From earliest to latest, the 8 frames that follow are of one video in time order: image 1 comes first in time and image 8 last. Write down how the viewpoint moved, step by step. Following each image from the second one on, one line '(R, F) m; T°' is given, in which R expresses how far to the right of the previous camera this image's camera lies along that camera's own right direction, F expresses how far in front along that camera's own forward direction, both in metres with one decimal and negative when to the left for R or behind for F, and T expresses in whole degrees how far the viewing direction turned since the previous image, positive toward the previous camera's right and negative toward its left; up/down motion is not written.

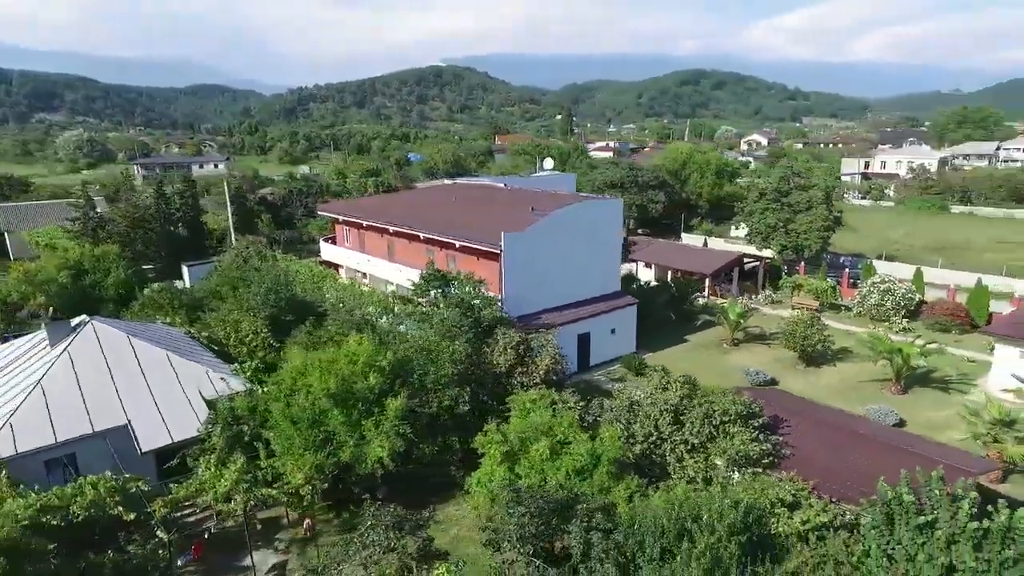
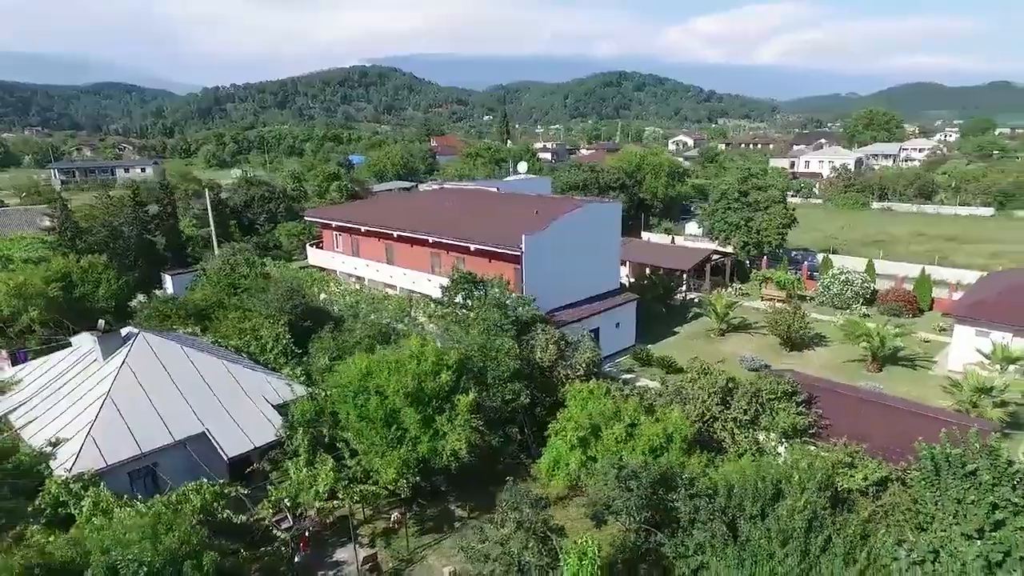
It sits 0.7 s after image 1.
(-1.9, -0.6) m; +6°
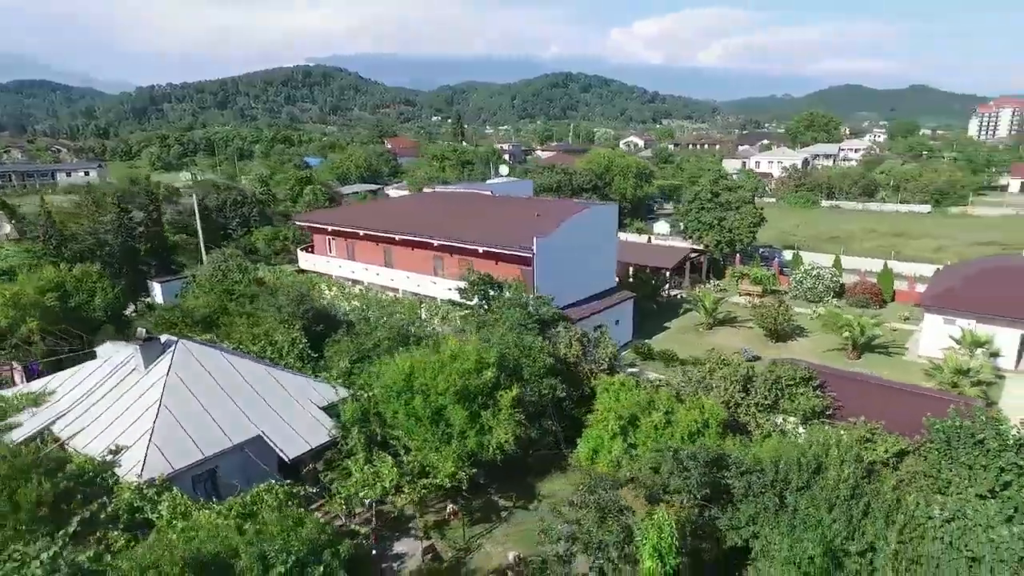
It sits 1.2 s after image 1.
(-1.4, -0.5) m; +5°
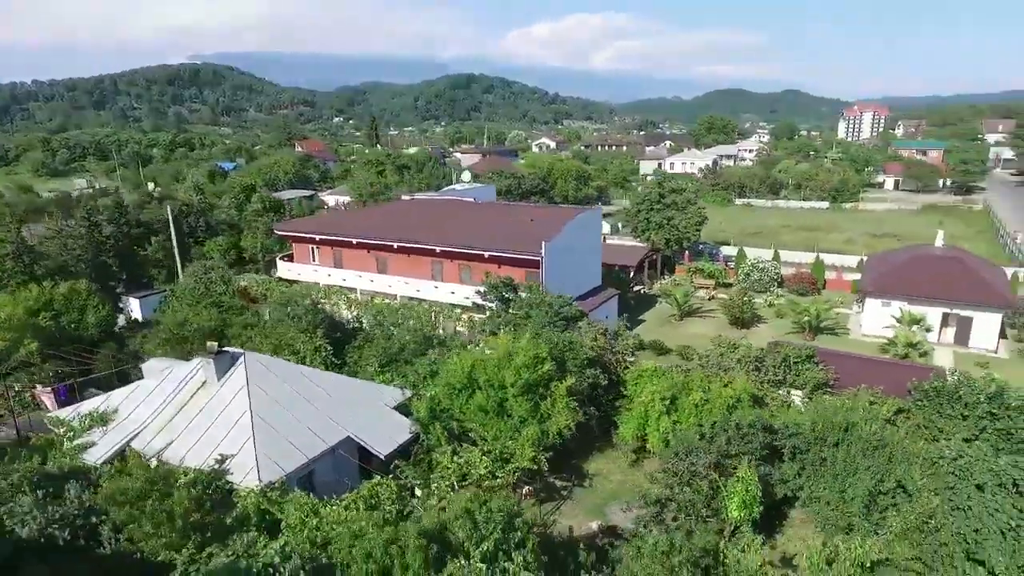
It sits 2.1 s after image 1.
(-2.4, -0.8) m; +8°
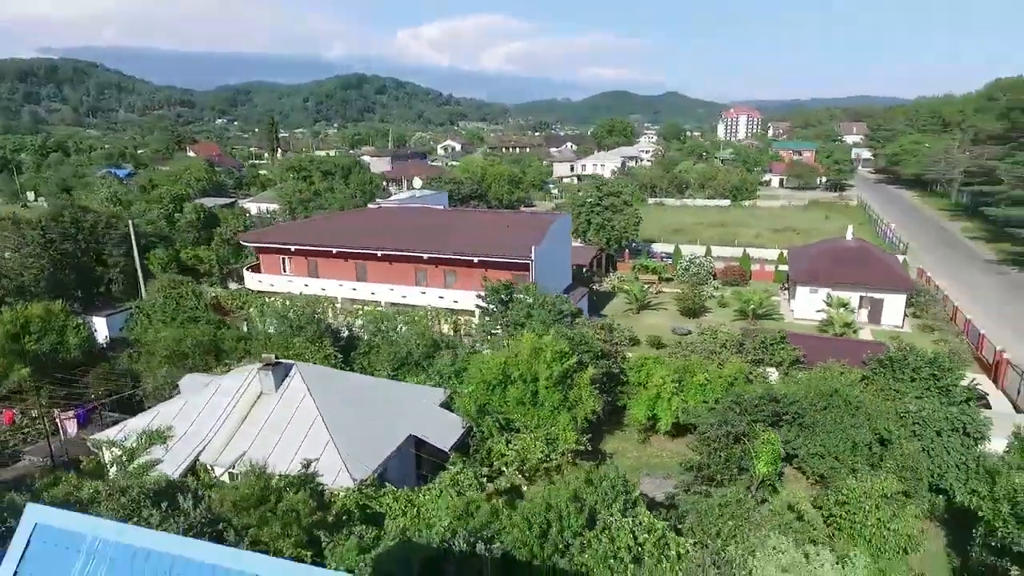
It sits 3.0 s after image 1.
(-2.4, -0.9) m; +9°
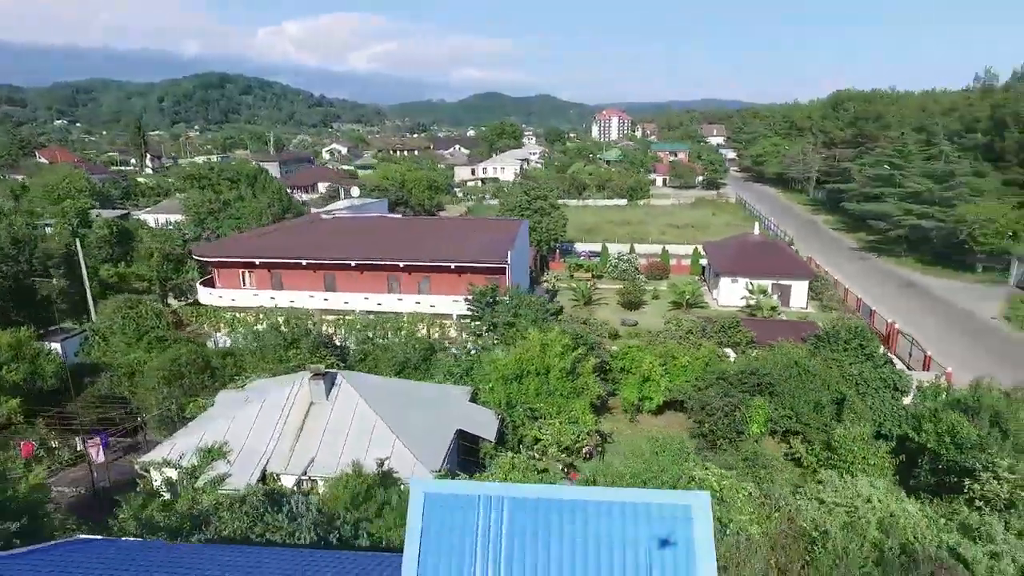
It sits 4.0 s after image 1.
(-2.6, -0.9) m; +11°
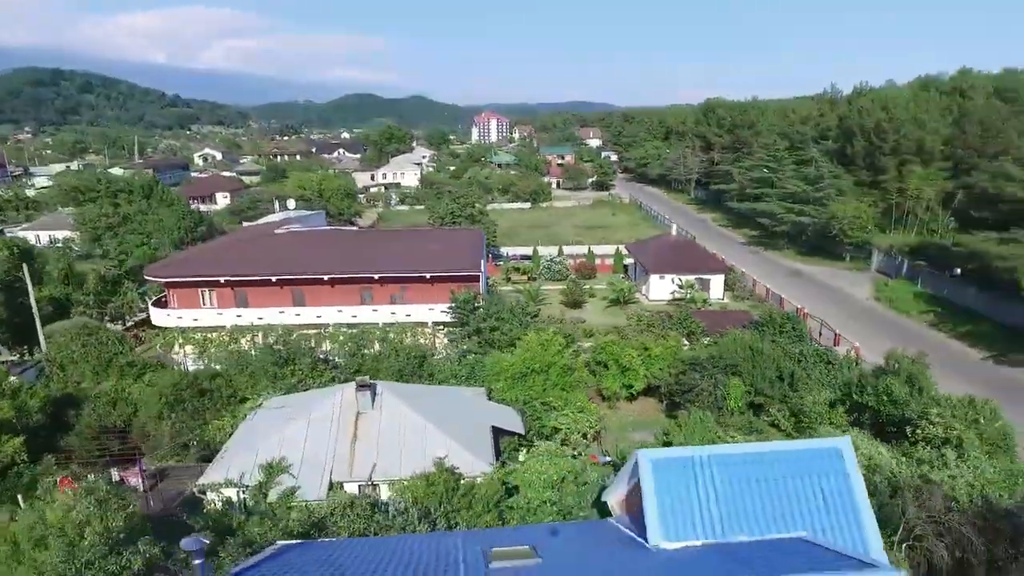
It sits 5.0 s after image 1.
(-2.7, -1.0) m; +11°
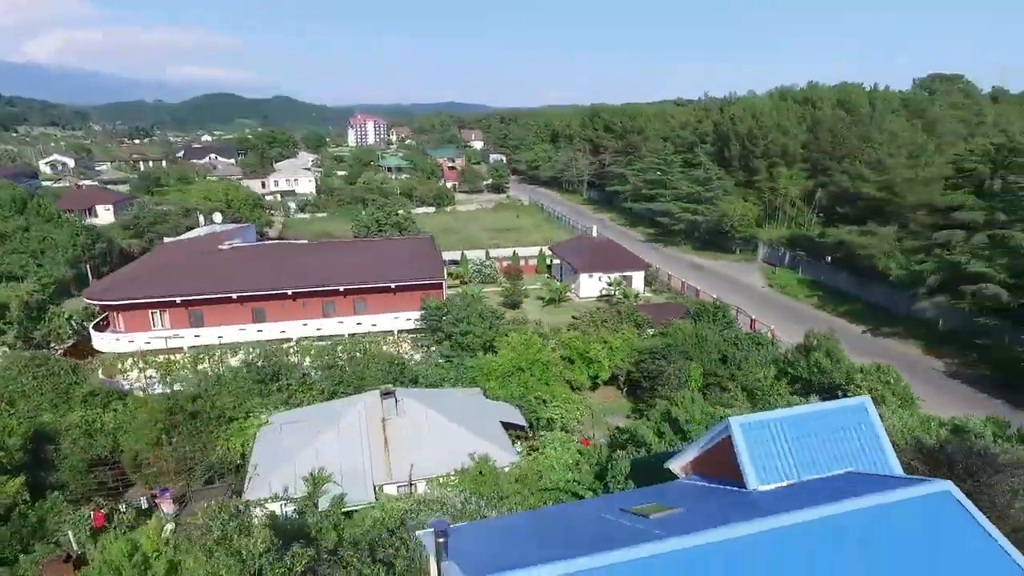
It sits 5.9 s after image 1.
(-2.5, -0.9) m; +11°
